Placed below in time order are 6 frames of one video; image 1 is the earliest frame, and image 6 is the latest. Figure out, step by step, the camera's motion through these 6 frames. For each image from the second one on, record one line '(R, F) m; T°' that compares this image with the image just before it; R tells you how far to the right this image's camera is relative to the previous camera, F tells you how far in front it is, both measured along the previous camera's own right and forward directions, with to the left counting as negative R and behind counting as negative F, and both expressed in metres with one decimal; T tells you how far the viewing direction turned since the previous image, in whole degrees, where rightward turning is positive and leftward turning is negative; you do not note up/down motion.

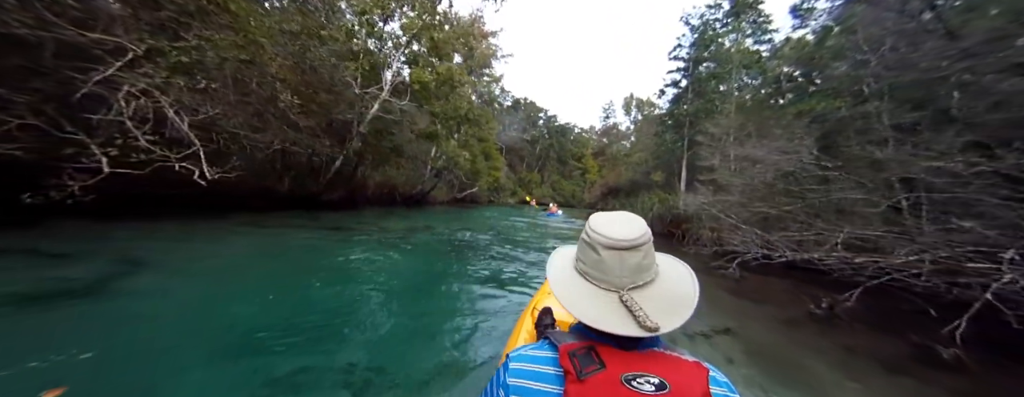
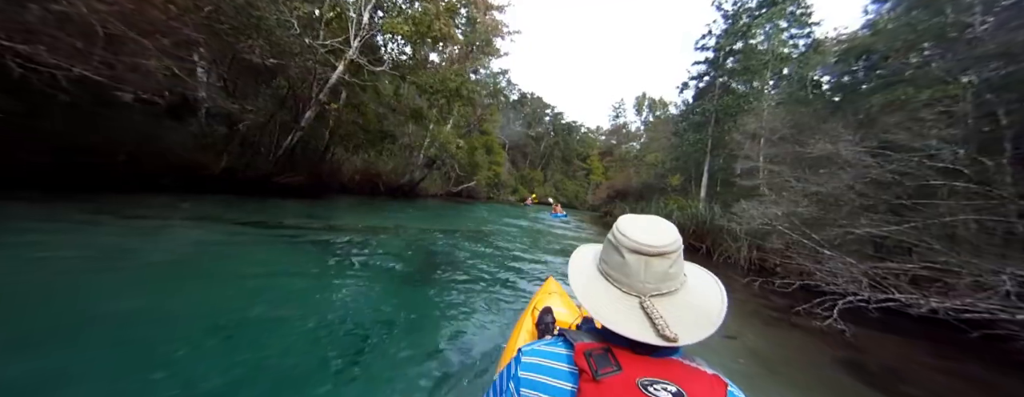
(+0.2, +1.7) m; 0°
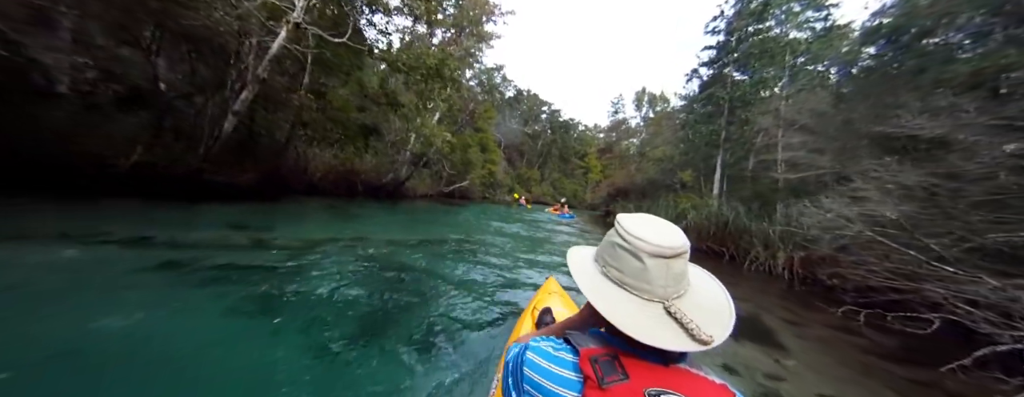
(+0.1, +1.3) m; +1°
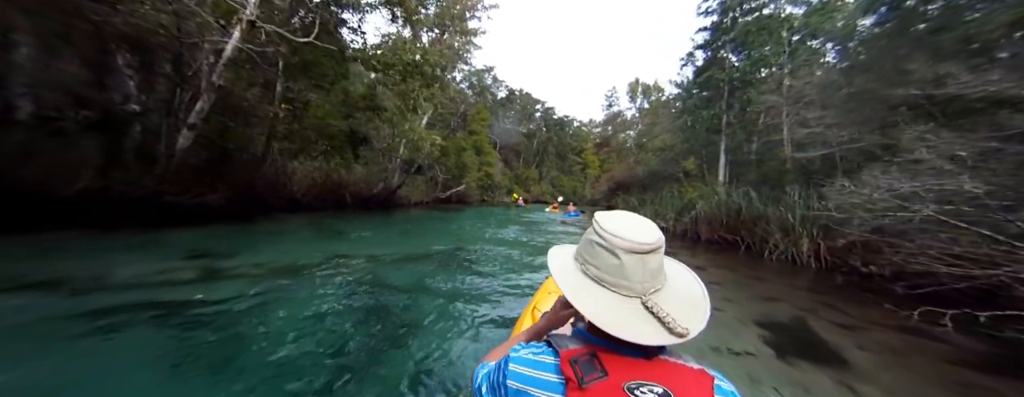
(+0.1, +0.6) m; 0°
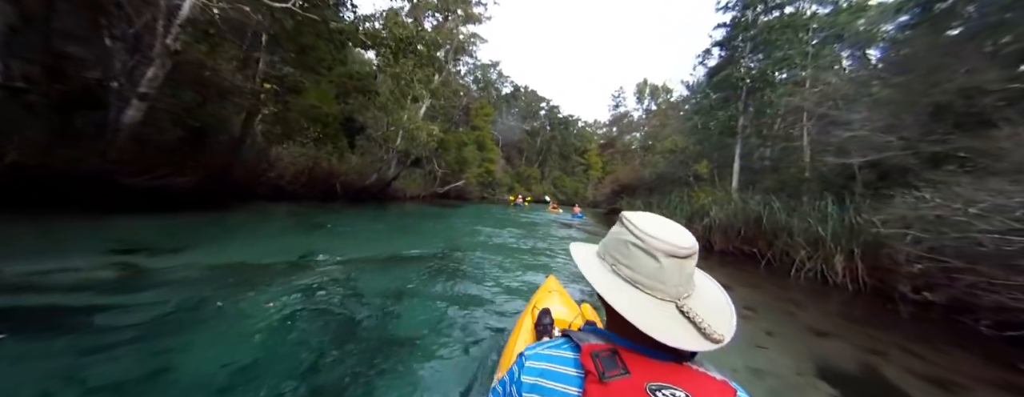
(0.0, +0.7) m; 0°
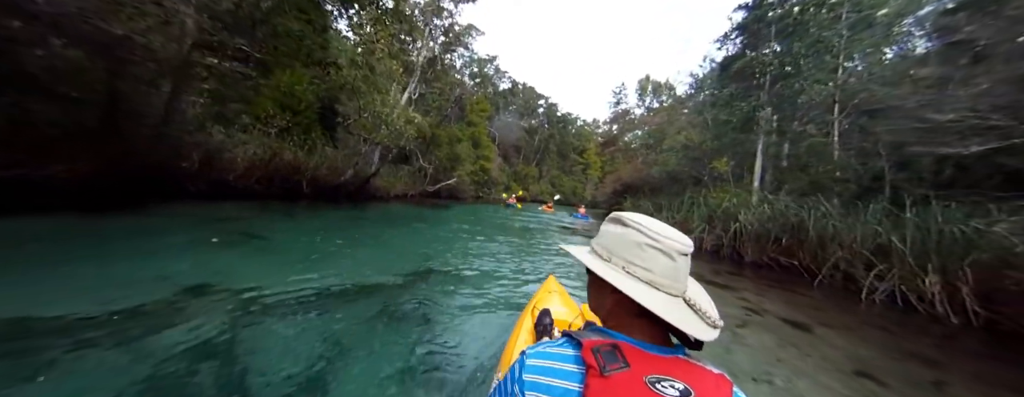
(+0.1, +1.3) m; +1°
